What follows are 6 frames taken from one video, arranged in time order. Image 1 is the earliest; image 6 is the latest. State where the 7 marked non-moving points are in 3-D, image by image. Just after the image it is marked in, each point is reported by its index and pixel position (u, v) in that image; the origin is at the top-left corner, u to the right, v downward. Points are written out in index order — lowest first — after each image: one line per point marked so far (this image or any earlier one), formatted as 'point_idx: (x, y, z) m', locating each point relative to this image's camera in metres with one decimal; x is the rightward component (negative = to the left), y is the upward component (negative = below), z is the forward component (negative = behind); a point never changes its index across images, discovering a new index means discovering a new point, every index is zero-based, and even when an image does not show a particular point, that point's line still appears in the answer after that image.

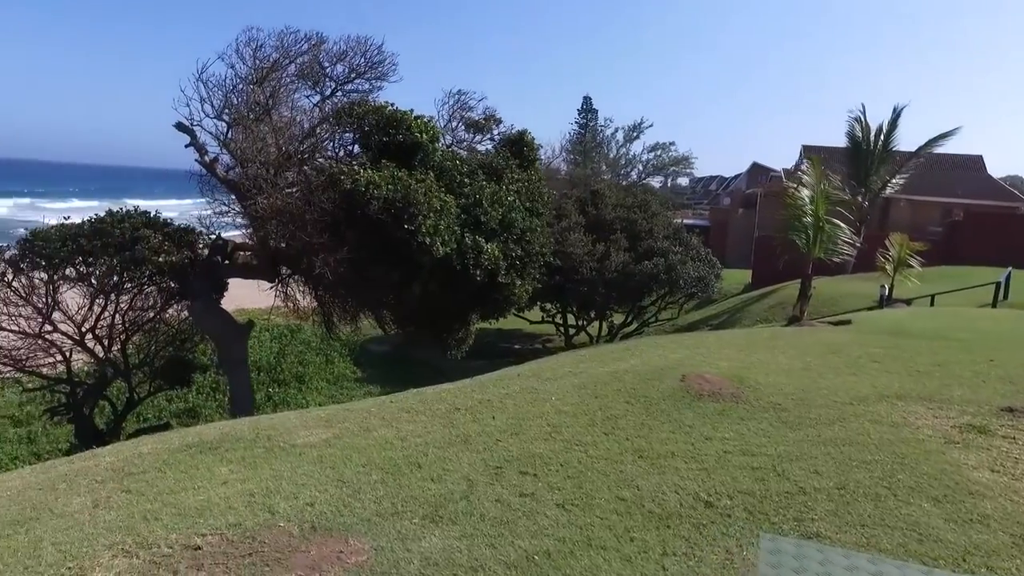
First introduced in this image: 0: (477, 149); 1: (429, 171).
0: (-0.5, +1.9, +9.4) m
1: (-1.0, +1.4, +8.2) m
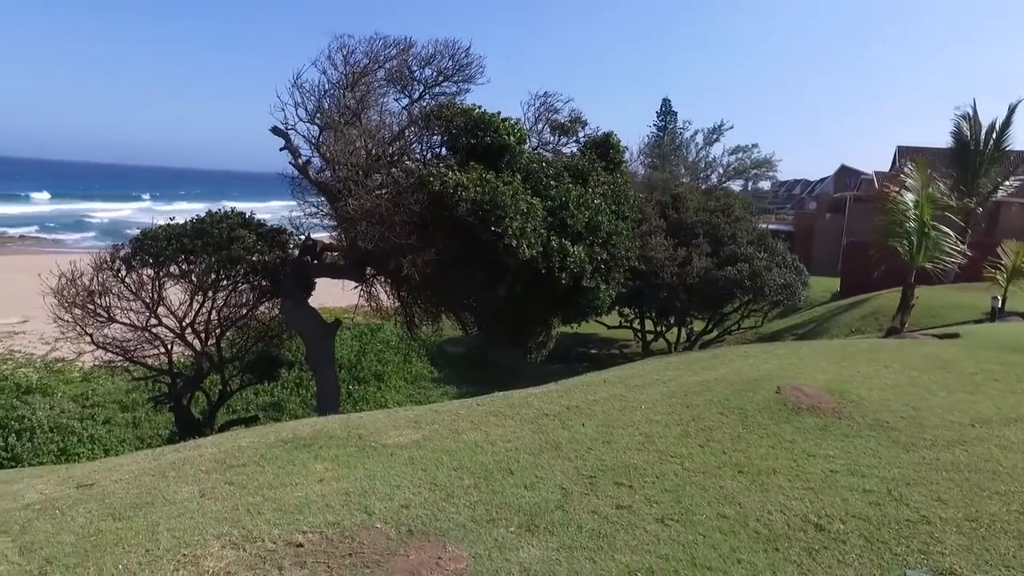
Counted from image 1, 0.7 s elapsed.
0: (+0.7, +1.8, +9.3) m
1: (0.0, +1.3, +8.2) m
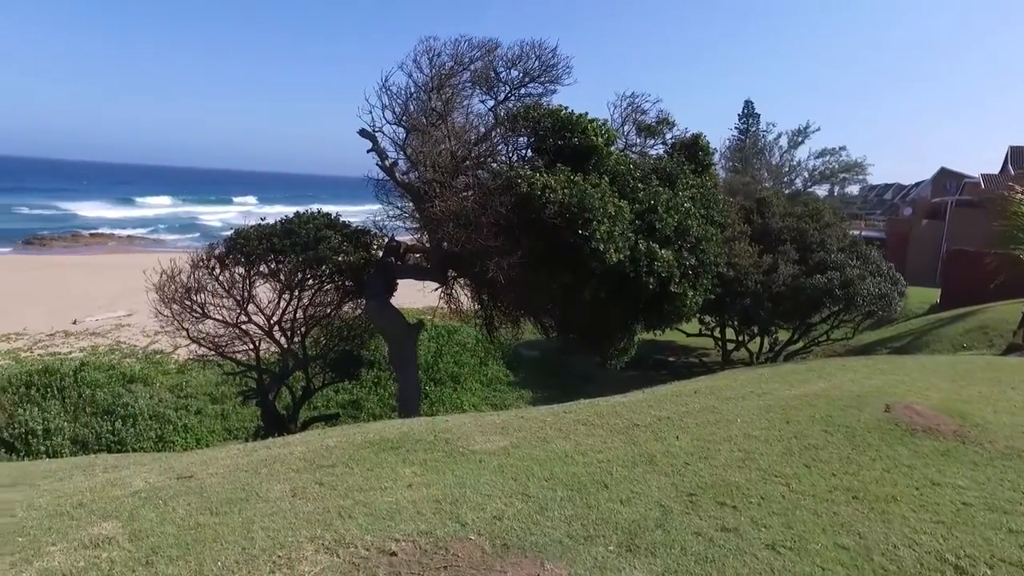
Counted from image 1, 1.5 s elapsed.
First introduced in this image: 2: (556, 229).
0: (+1.8, +1.7, +9.1) m
1: (+1.0, +1.3, +8.0) m
2: (+0.5, +0.6, +7.3) m
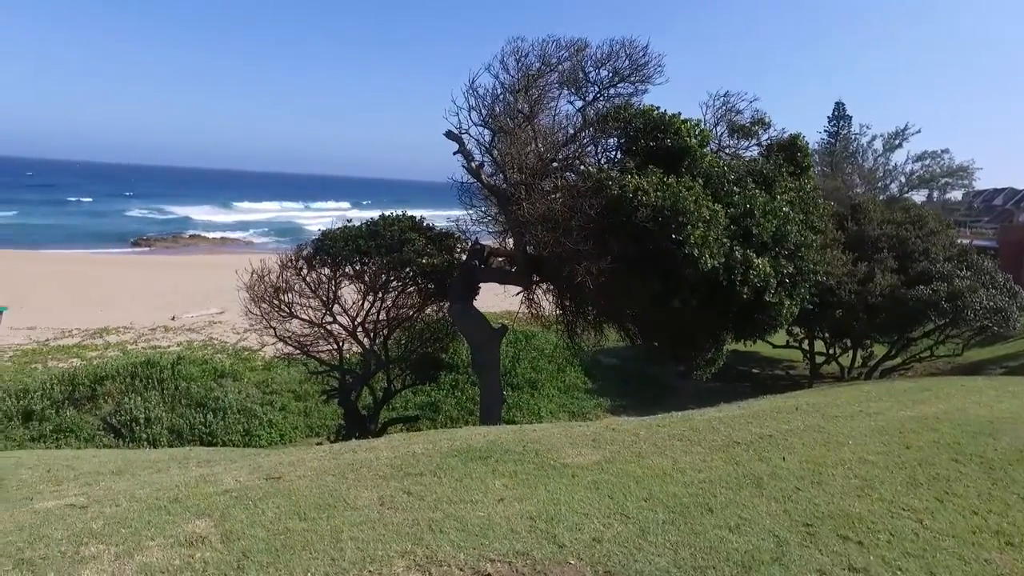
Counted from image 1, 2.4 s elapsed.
0: (+2.9, +1.6, +8.6) m
1: (+2.0, +1.2, +7.6) m
2: (+1.4, +0.6, +7.0) m
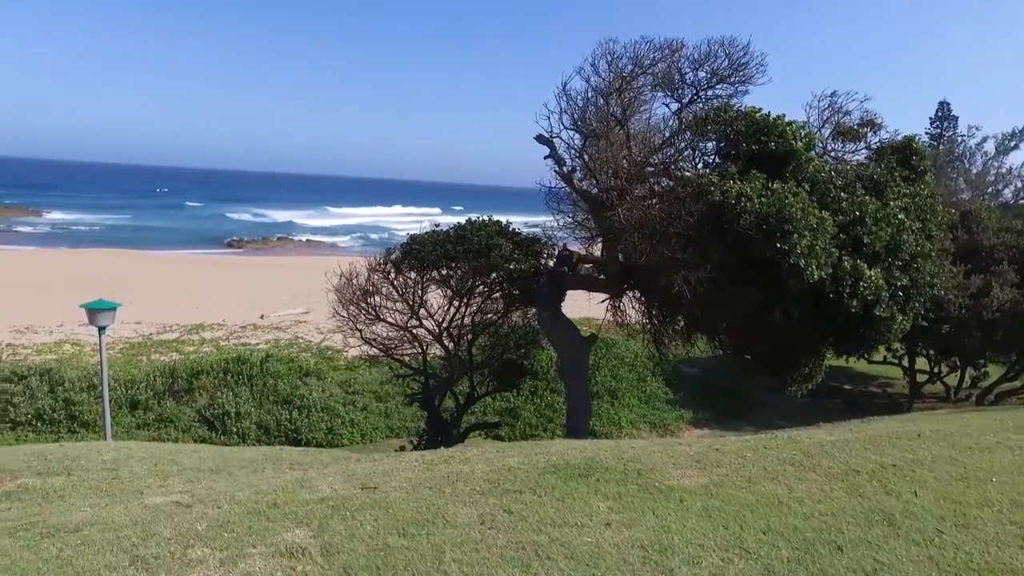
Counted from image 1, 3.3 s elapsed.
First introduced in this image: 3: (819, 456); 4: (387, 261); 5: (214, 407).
0: (+3.9, +1.5, +8.1) m
1: (+3.0, +1.1, +7.2) m
2: (+2.2, +0.4, +6.6) m
3: (+2.0, -1.1, +4.6) m
4: (-1.7, +0.4, +9.6) m
5: (-4.9, -1.9, +11.2) m
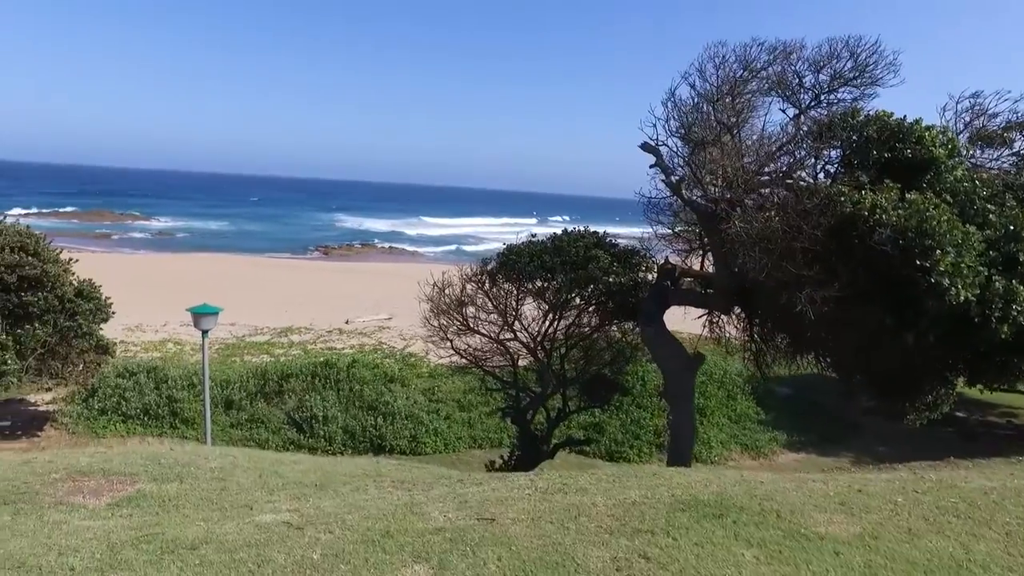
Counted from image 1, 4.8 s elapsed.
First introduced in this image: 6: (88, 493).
0: (+5.1, +1.3, +7.3) m
1: (+4.0, +0.9, +6.5) m
2: (+3.2, +0.3, +6.0) m
3: (+2.7, -1.3, +4.1) m
4: (-0.4, +0.2, +9.5) m
5: (-3.4, -2.0, +11.3) m
6: (-2.8, -1.4, +4.6) m
